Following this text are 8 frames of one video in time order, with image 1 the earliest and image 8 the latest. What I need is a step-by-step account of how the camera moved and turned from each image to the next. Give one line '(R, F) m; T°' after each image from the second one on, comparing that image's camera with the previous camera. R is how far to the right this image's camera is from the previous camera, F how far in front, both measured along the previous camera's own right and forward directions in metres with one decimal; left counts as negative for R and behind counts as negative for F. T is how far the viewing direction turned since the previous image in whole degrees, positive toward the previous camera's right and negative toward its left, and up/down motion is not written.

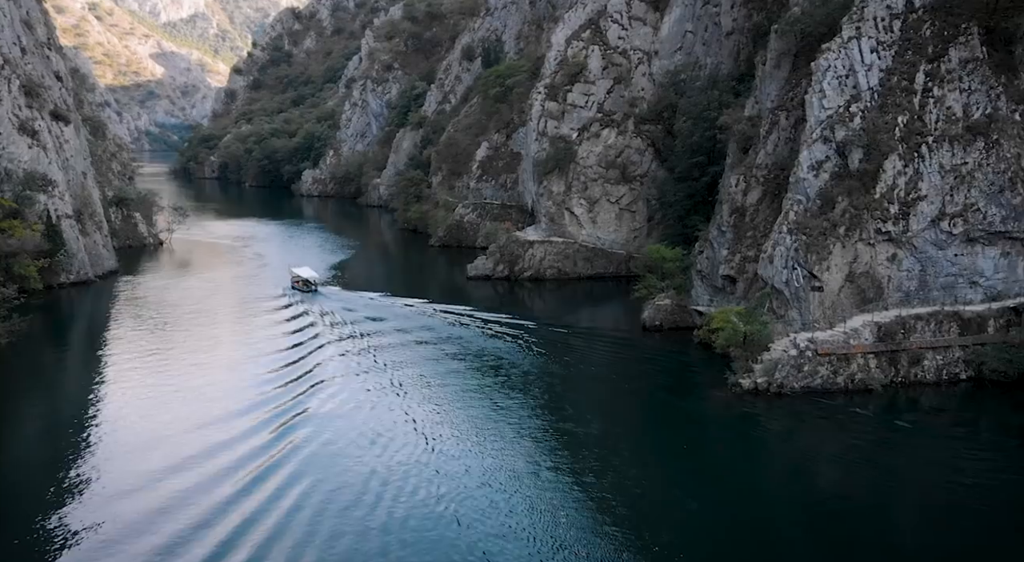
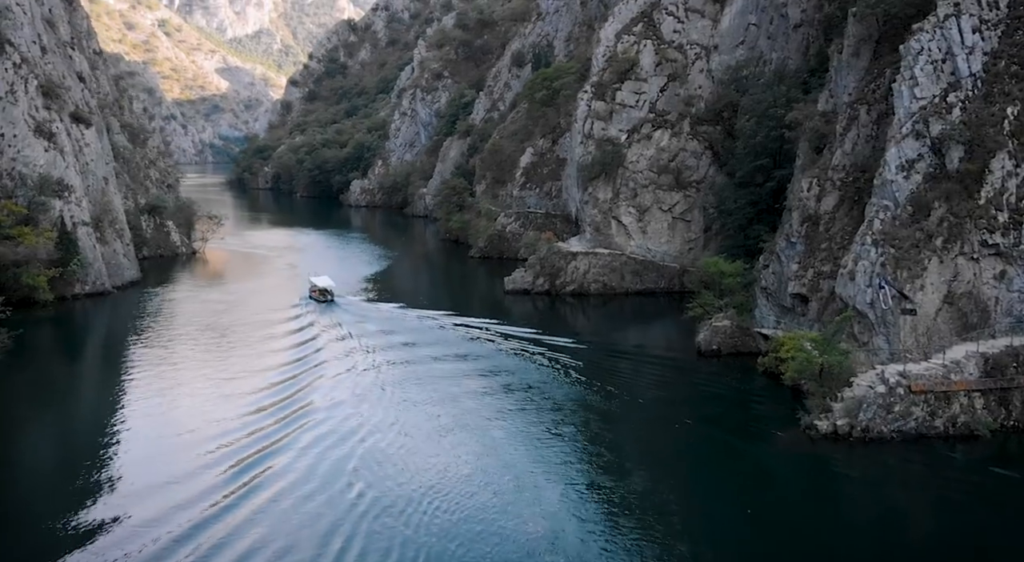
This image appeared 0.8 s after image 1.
(+0.7, +4.1) m; -4°
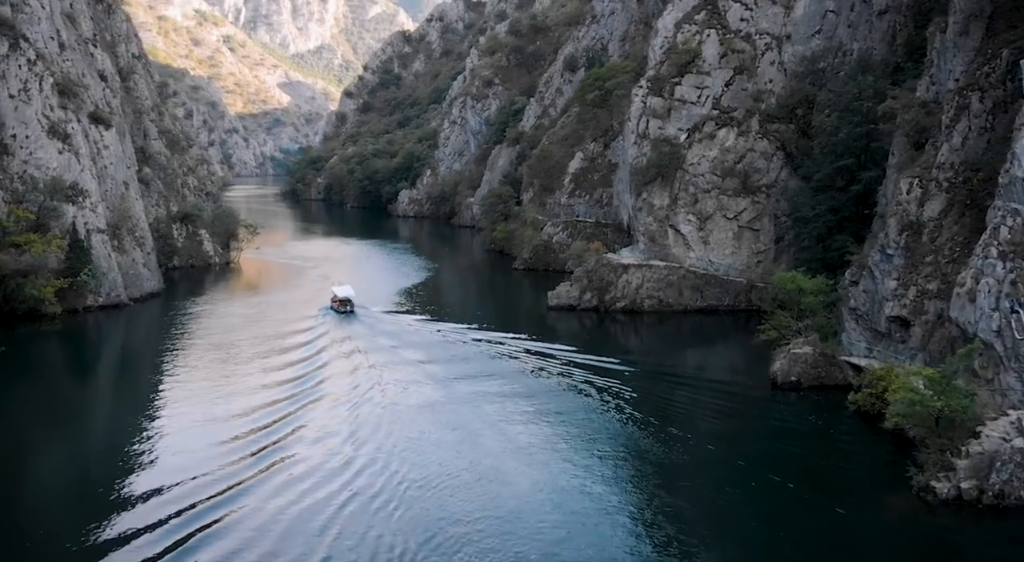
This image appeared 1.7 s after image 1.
(+0.4, +4.4) m; -4°
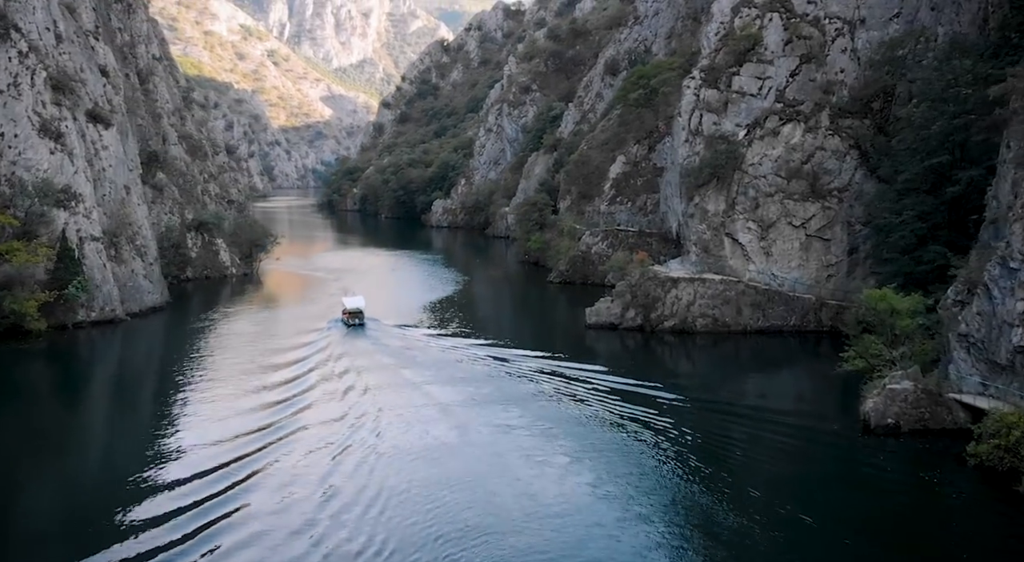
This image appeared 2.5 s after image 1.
(+0.2, +4.6) m; -3°
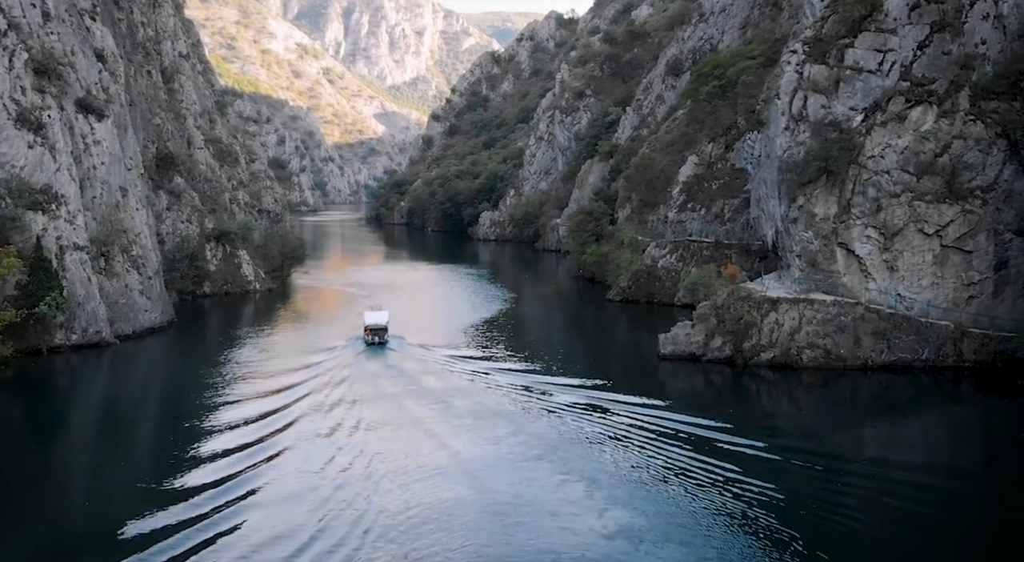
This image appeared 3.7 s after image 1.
(-0.3, +6.8) m; -3°
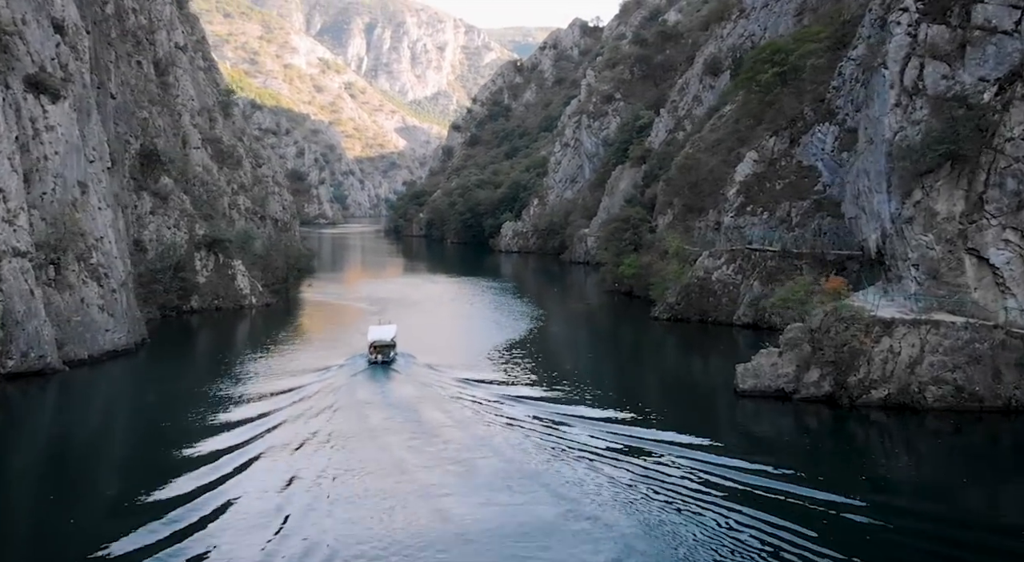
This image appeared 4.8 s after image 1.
(-0.5, +6.3) m; -1°
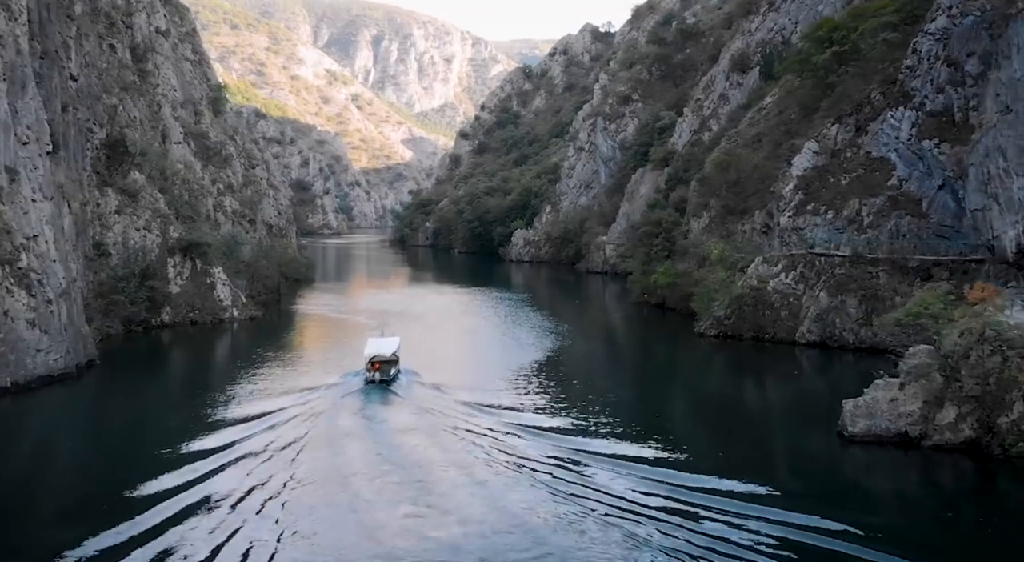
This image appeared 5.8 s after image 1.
(-0.6, +5.8) m; 0°
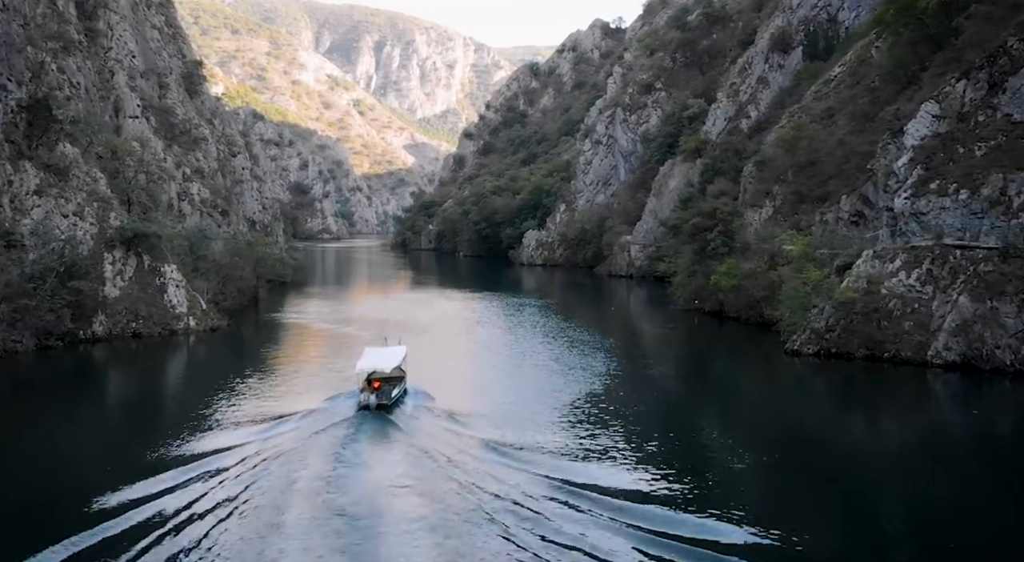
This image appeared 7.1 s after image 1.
(-1.0, +8.2) m; 0°
